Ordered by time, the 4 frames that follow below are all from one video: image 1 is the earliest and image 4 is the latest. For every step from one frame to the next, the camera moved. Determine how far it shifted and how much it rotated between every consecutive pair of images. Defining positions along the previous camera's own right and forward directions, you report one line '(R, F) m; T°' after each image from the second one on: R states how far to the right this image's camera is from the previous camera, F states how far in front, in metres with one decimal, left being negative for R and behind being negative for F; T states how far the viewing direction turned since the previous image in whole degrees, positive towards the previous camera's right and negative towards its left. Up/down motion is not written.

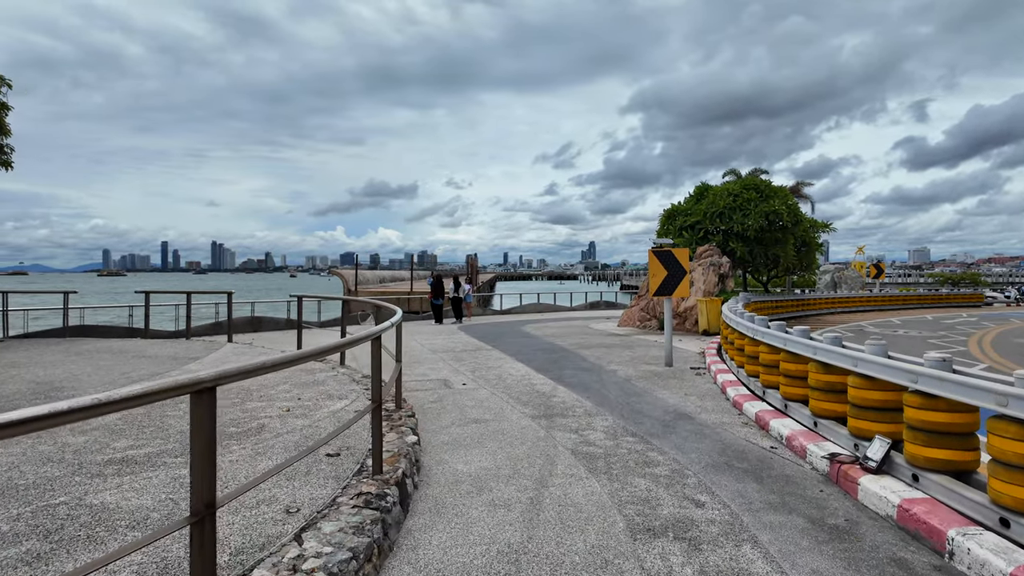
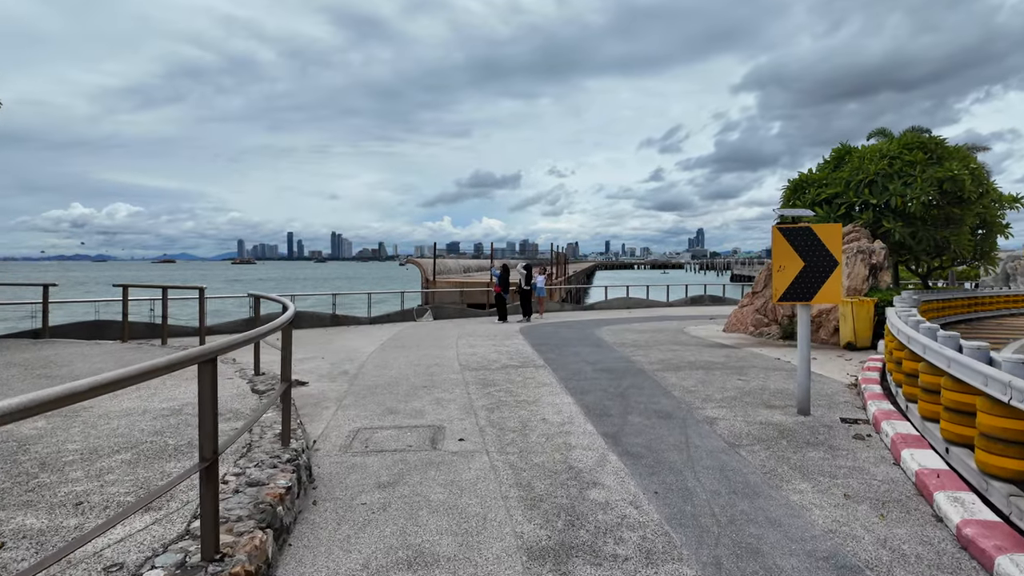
(+0.7, +3.6) m; -10°
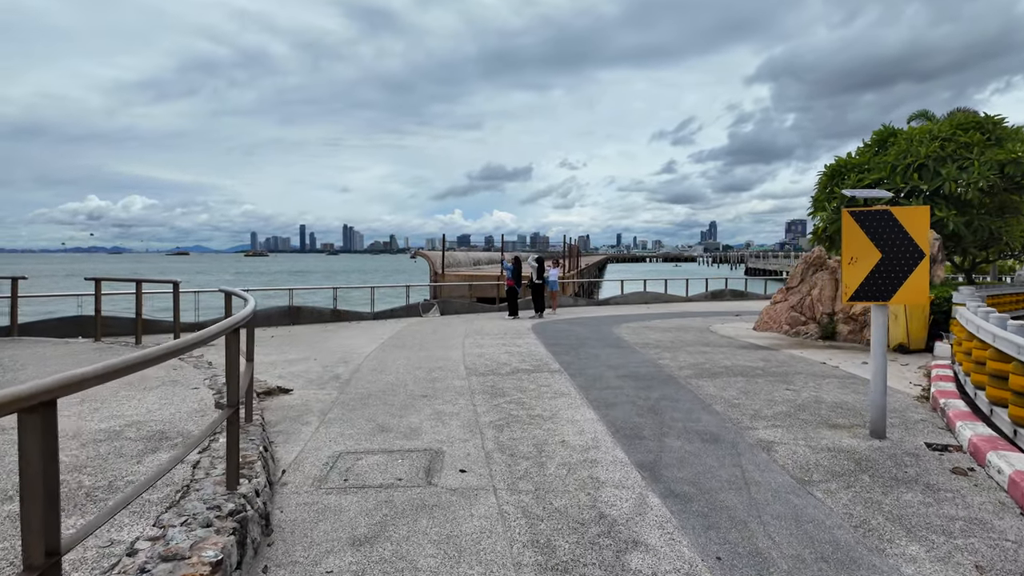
(0.0, +1.1) m; -1°
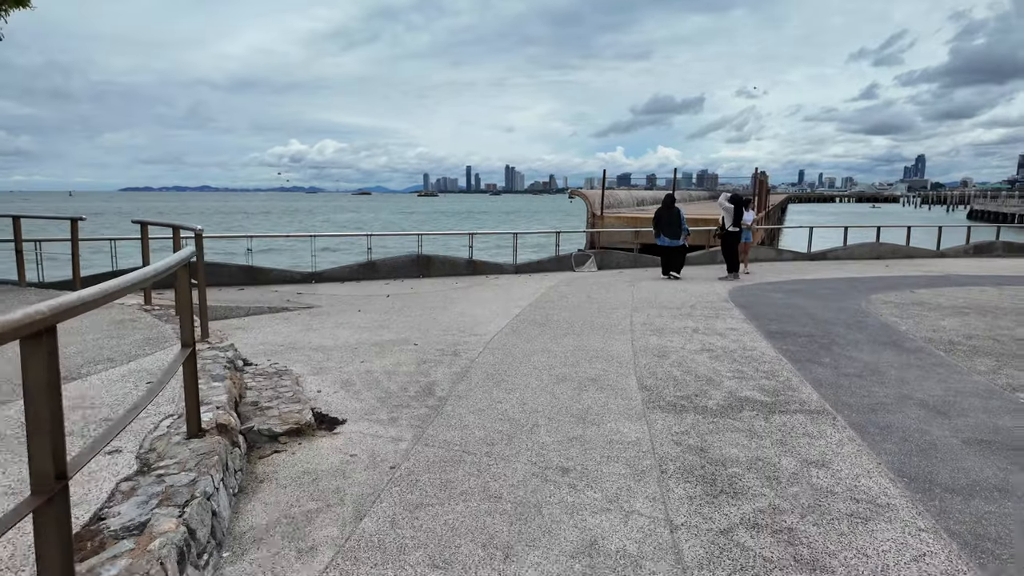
(-0.5, +3.9) m; -15°
